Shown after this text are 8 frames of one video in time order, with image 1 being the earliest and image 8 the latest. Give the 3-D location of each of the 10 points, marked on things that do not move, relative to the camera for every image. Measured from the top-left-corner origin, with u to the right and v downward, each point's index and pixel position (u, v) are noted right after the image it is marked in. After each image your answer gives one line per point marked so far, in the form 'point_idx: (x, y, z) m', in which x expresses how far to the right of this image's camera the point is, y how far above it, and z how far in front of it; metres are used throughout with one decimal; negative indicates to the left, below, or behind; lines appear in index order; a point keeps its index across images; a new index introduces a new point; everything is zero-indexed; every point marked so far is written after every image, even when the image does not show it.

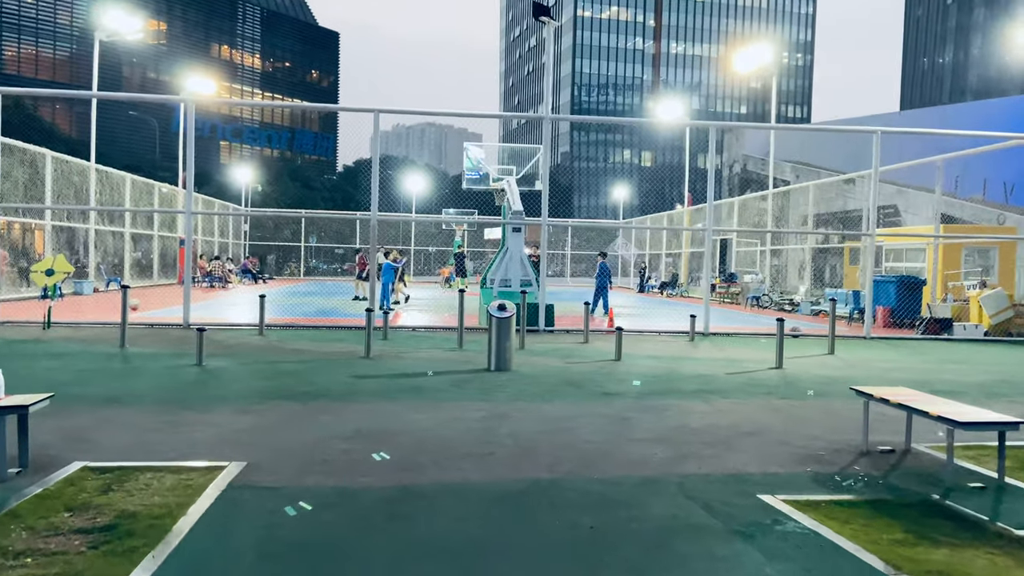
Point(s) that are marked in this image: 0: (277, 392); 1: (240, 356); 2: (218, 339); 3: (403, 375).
0: (-2.4, -1.0, +7.8) m
1: (-3.6, -0.9, +10.3) m
2: (-4.6, -0.8, +12.0) m
3: (-1.3, -1.0, +9.0) m
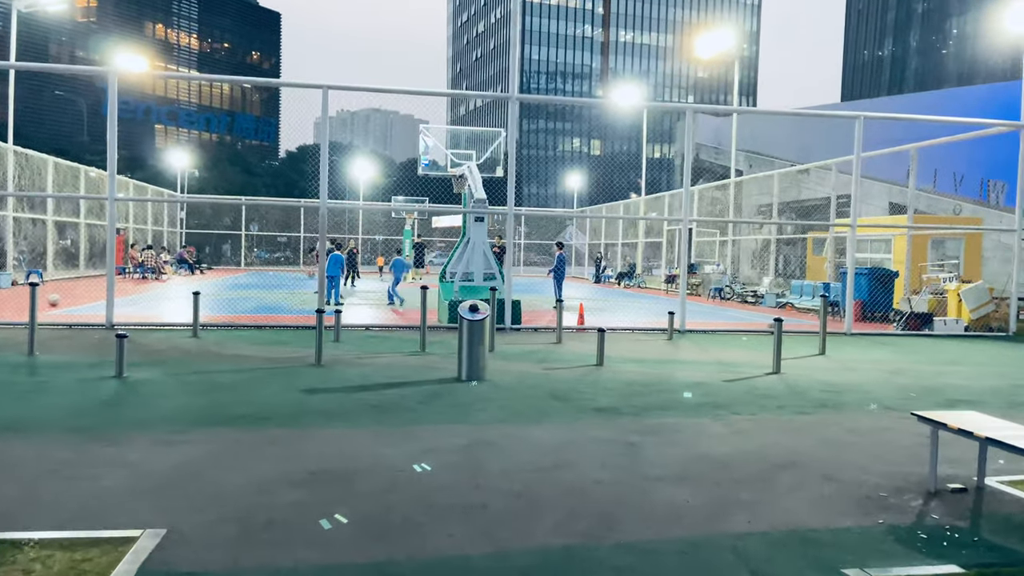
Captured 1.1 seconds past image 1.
0: (-2.5, -1.1, +6.5) m
1: (-3.9, -0.9, +8.9) m
2: (-5.0, -0.8, +10.6) m
3: (-1.5, -1.0, +7.8) m
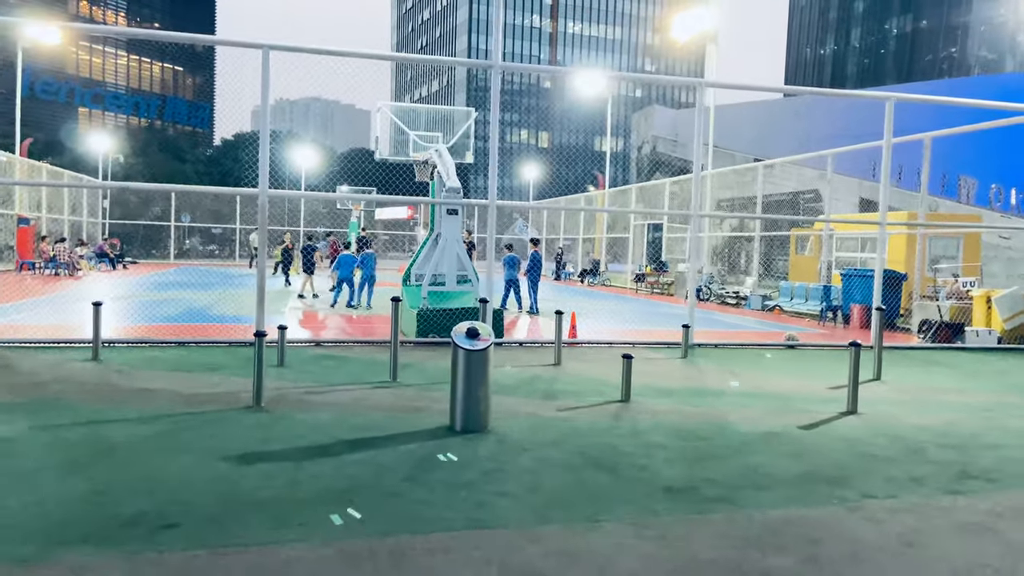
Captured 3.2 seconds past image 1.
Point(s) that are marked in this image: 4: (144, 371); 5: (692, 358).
0: (-2.3, -1.2, +4.2) m
1: (-3.8, -1.0, +6.5) m
2: (-5.1, -0.9, +8.0) m
3: (-1.4, -1.1, +5.5) m
4: (-3.9, -0.9, +8.4) m
5: (+2.4, -0.9, +10.3) m
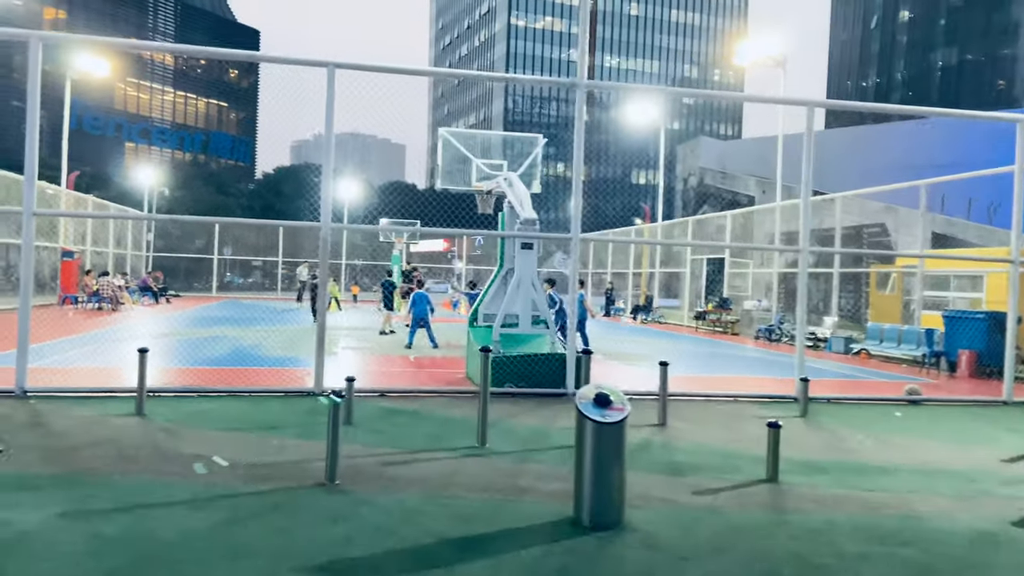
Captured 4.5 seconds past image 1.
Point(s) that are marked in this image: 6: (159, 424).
0: (-1.5, -1.5, +3.0) m
1: (-2.9, -1.4, +5.3) m
2: (-4.1, -1.3, +7.0) m
3: (-0.5, -1.5, +4.3) m
4: (-3.0, -1.3, +7.3) m
5: (+3.4, -1.5, +8.9) m
6: (-3.4, -1.3, +7.5) m
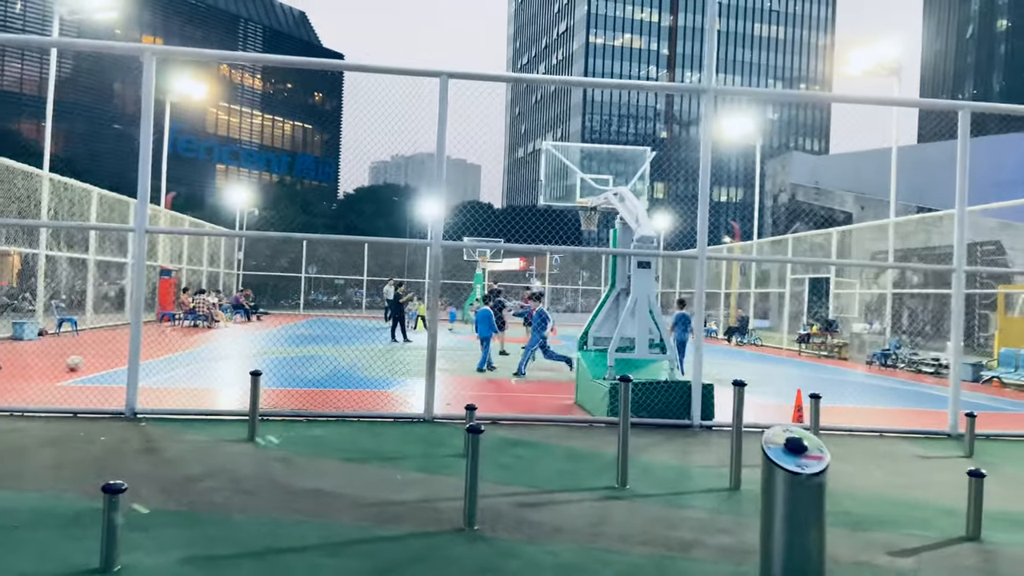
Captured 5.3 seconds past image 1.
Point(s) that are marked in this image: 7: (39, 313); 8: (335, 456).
0: (-0.7, -1.5, +2.4) m
1: (-1.9, -1.5, +4.9) m
2: (-2.9, -1.5, +6.6) m
3: (+0.4, -1.6, +3.6) m
4: (-1.8, -1.5, +6.8) m
5: (+4.8, -1.7, +7.8) m
6: (-2.2, -1.5, +7.1) m
7: (-11.5, -0.6, +18.9) m
8: (-1.6, -1.5, +7.1) m
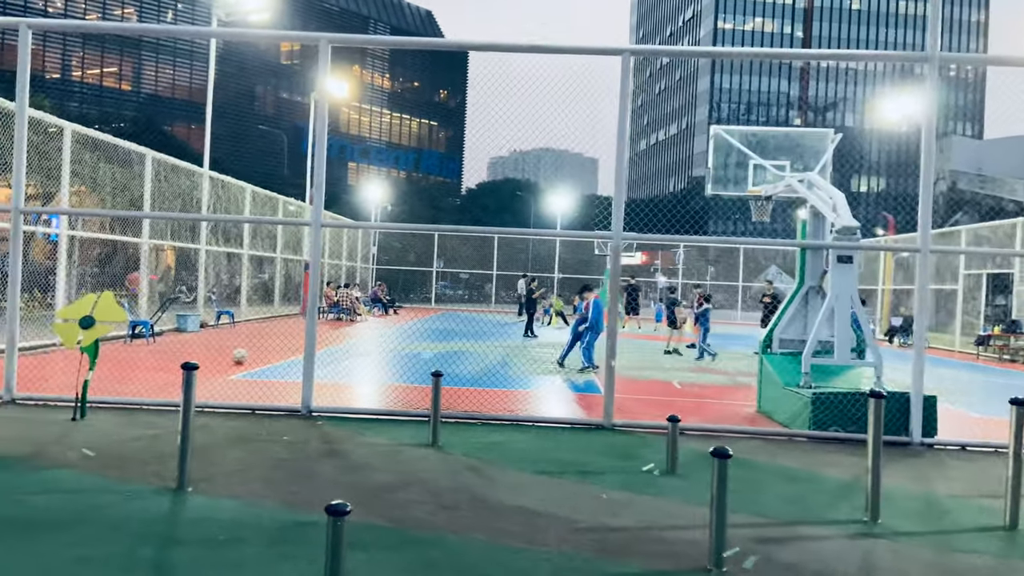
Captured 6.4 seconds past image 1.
0: (+0.3, -1.6, +1.8) m
1: (-0.5, -1.5, +4.4) m
2: (-1.2, -1.4, +6.3) m
3: (+1.6, -1.6, +2.8) m
4: (-0.1, -1.5, +6.3) m
5: (+6.5, -1.7, +6.3) m
6: (-0.4, -1.5, +6.7) m
7: (-7.9, -0.4, +19.7) m
8: (+0.1, -1.5, +6.5) m
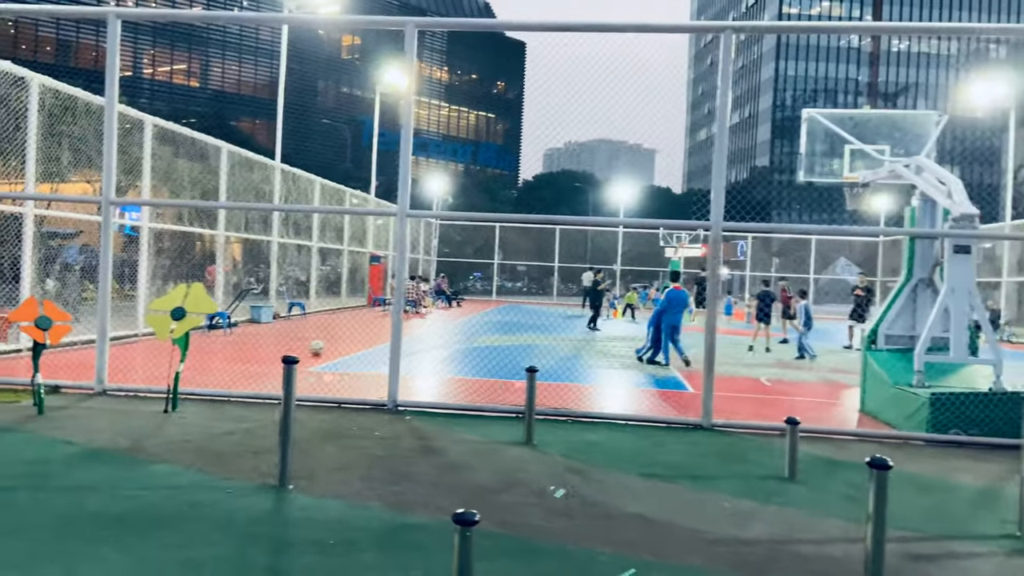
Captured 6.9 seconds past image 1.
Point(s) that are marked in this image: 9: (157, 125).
0: (+0.8, -1.5, +1.4) m
1: (+0.2, -1.4, +4.1) m
2: (-0.4, -1.4, +6.0) m
3: (+2.2, -1.6, +2.4) m
4: (+0.7, -1.4, +5.9) m
5: (+7.3, -1.7, +5.5) m
6: (+0.4, -1.4, +6.3) m
7: (-6.2, -0.2, +19.9) m
8: (+0.9, -1.4, +6.1) m
9: (-7.5, +3.4, +16.3) m
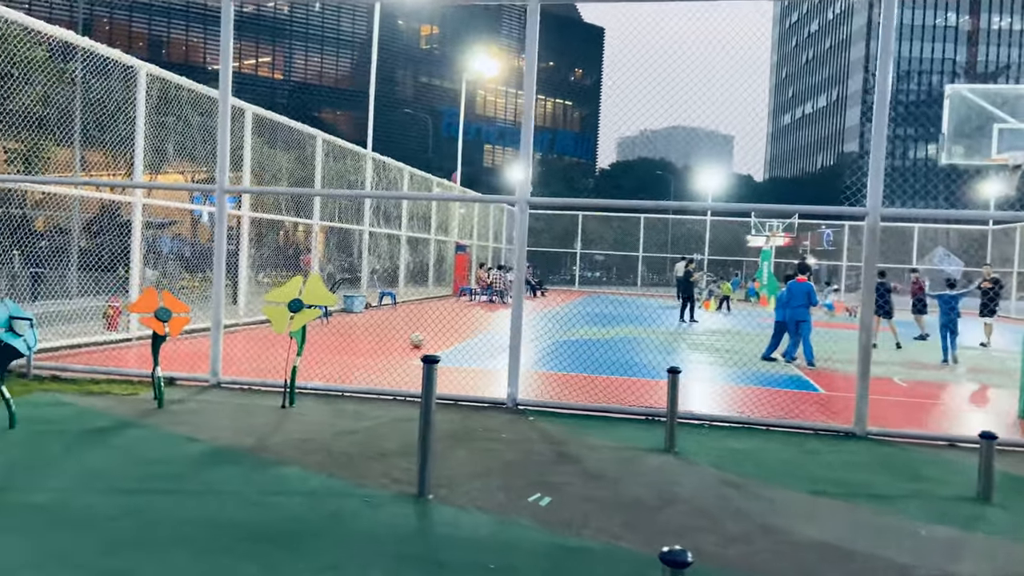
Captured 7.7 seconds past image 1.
0: (+1.4, -1.6, +0.8) m
1: (+1.1, -1.4, +3.5) m
2: (+0.6, -1.3, +5.5) m
3: (+2.9, -1.6, +1.6) m
4: (+1.8, -1.4, +5.3) m
5: (+8.3, -1.7, +4.3) m
6: (+1.5, -1.3, +5.7) m
7: (-3.8, +0.1, +19.8) m
8: (+2.0, -1.4, +5.5) m
9: (-5.4, +3.7, +16.3) m
